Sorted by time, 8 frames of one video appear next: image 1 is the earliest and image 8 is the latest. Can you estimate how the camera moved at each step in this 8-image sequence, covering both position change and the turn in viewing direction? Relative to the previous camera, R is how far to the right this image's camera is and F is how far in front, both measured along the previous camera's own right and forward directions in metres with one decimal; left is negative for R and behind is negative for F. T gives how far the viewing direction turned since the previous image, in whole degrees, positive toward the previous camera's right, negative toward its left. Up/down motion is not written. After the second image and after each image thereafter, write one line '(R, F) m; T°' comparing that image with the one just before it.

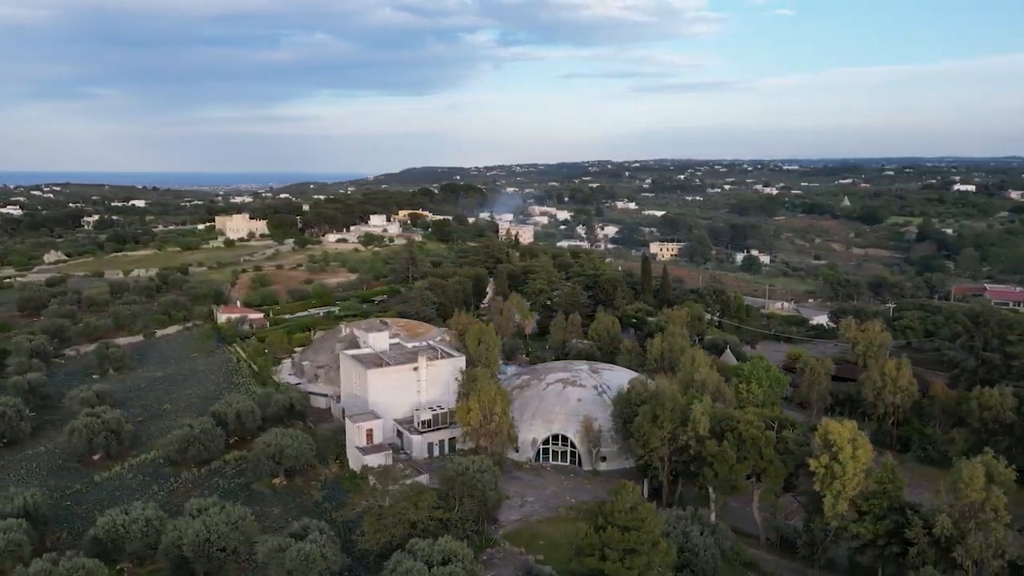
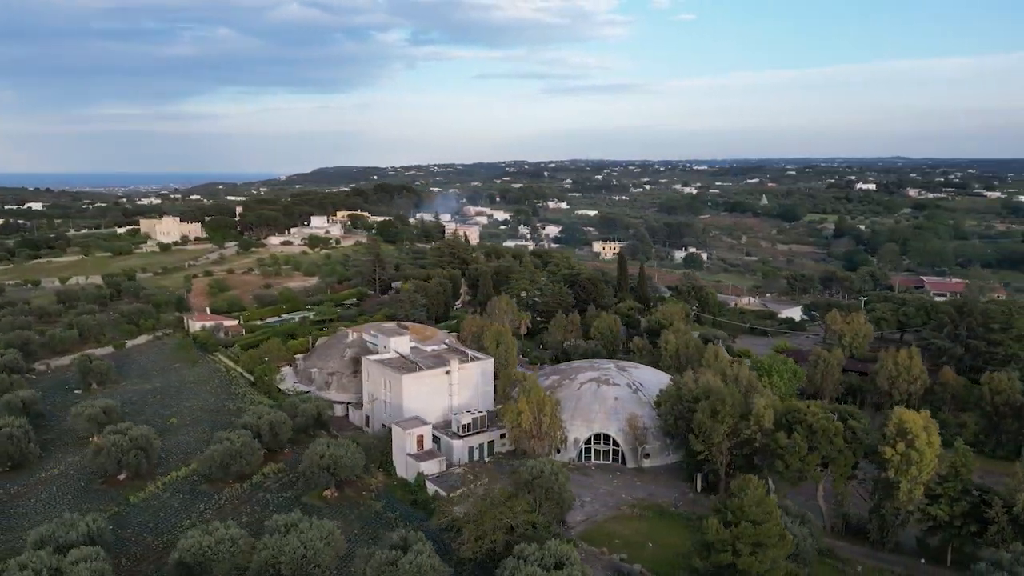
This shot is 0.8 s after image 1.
(-4.1, +0.4) m; +6°
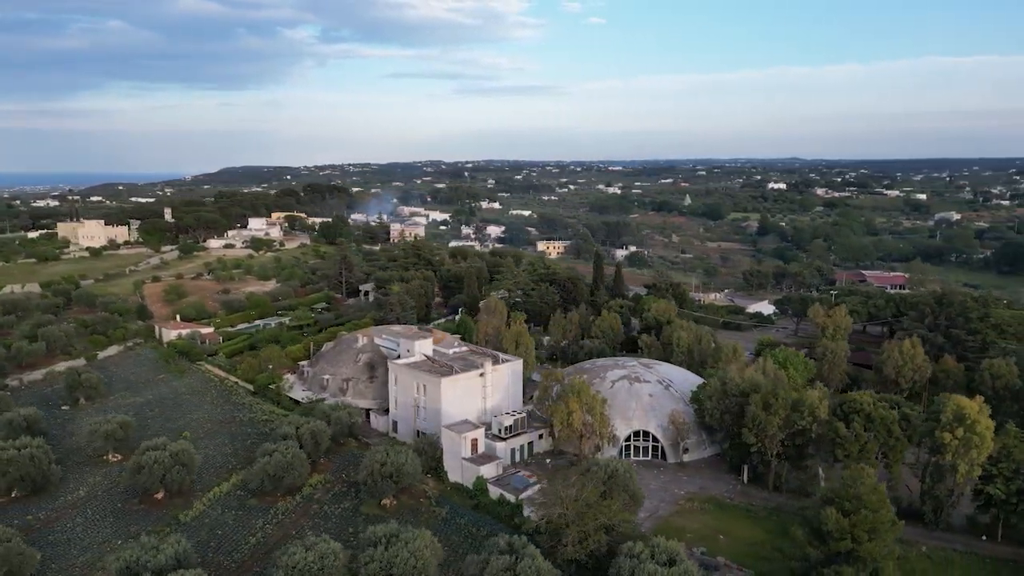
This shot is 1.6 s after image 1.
(-4.1, +0.3) m; +6°
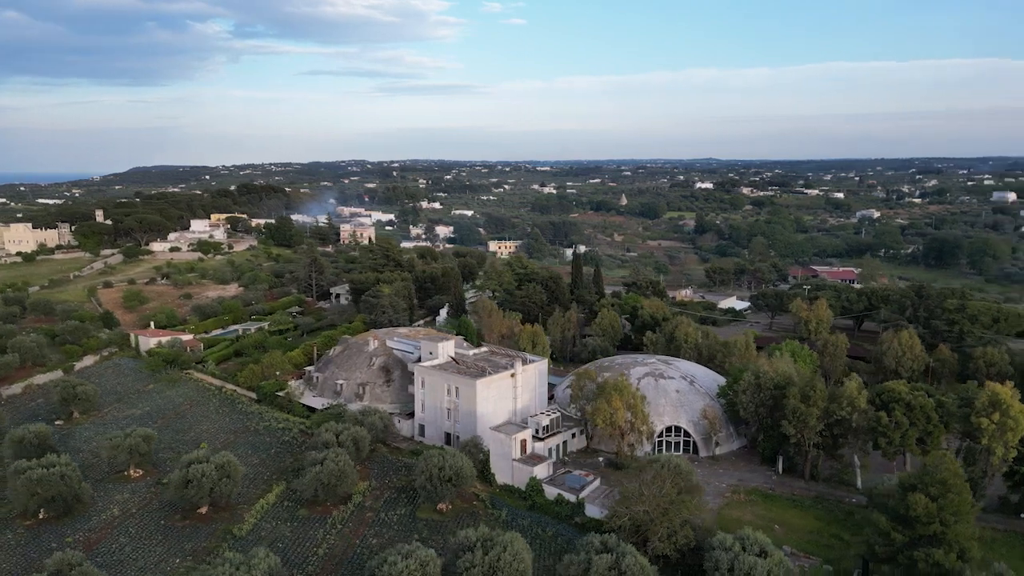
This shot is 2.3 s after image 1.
(-3.6, +0.2) m; +5°
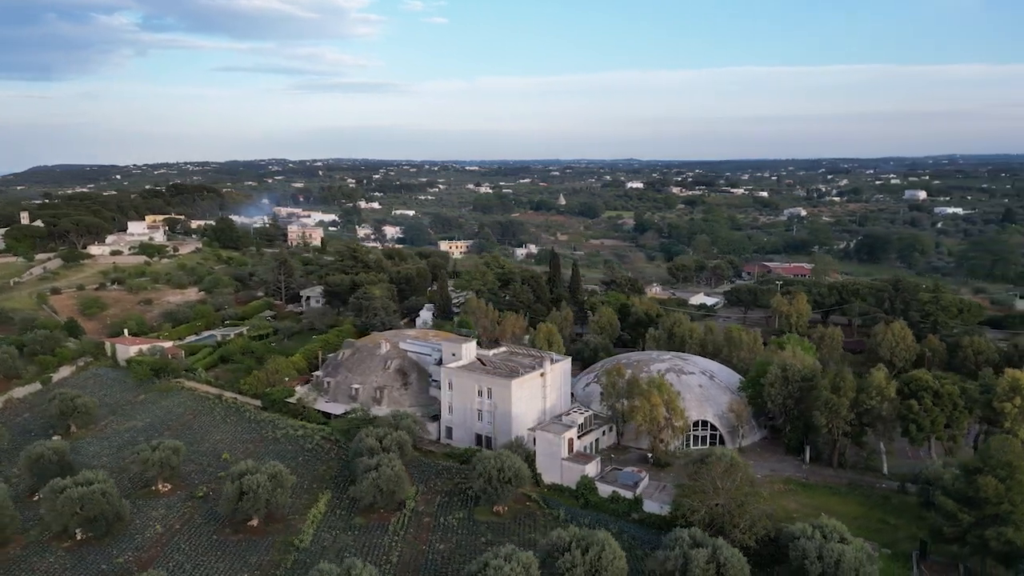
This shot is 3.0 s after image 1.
(-3.5, +0.2) m; +5°
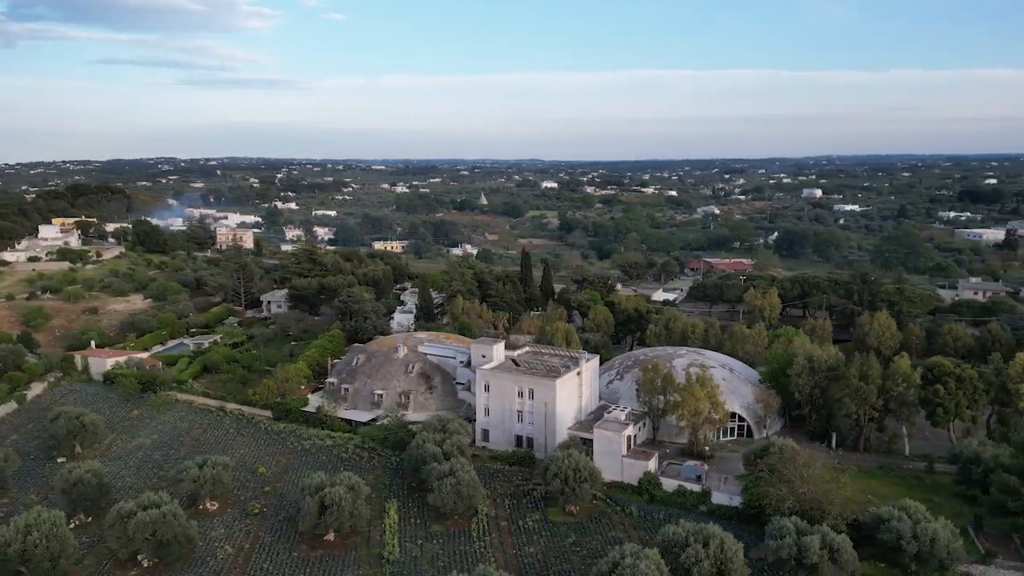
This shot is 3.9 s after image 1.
(-4.5, +0.4) m; +7°
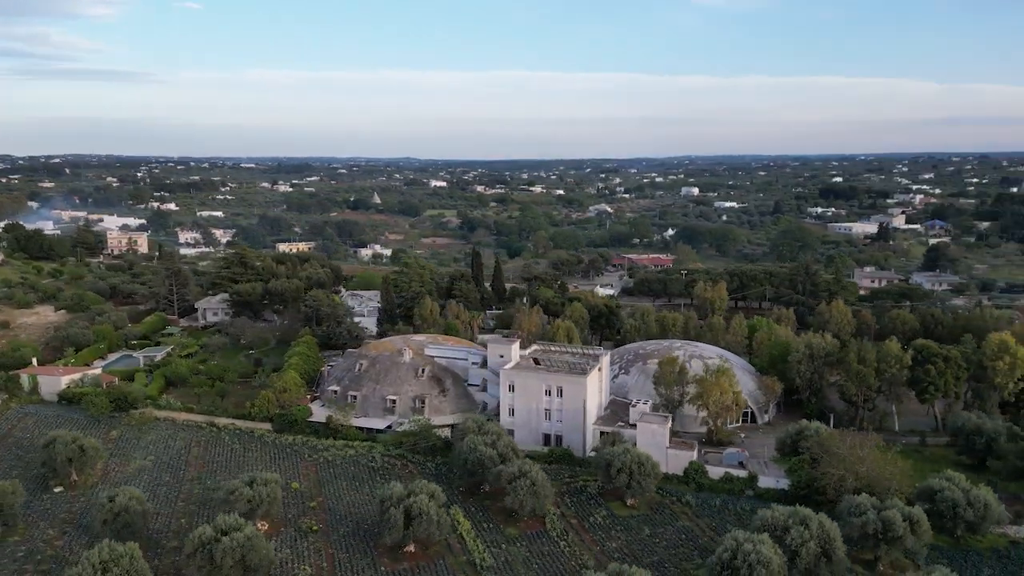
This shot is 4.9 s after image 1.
(-5.0, +0.4) m; +9°
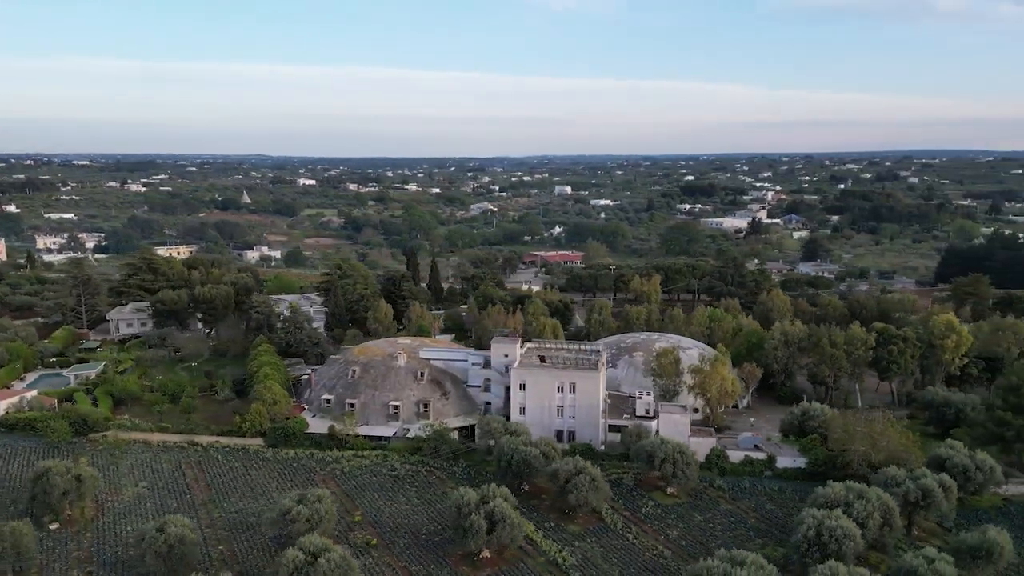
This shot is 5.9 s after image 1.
(-4.9, +0.5) m; +10°
